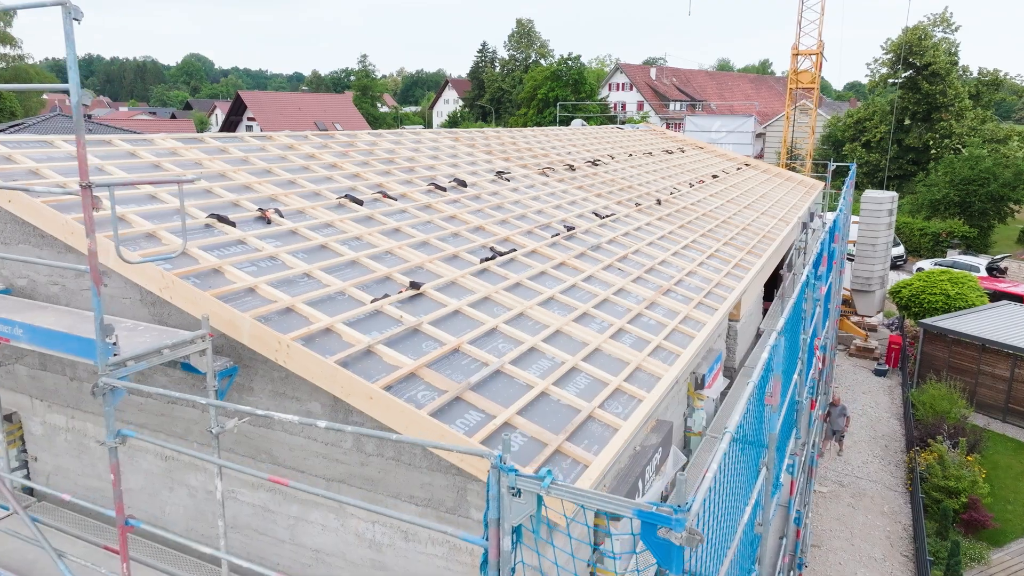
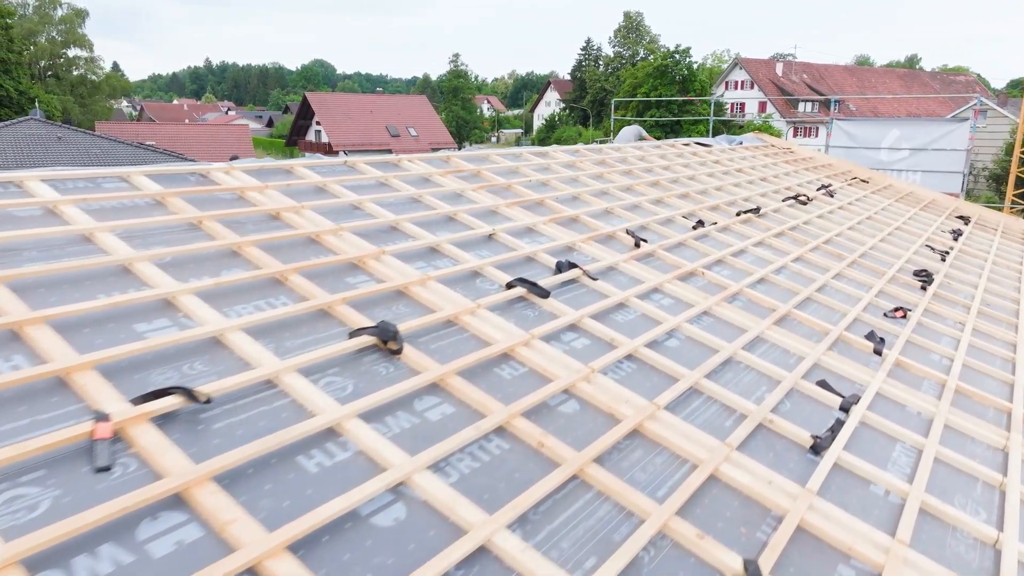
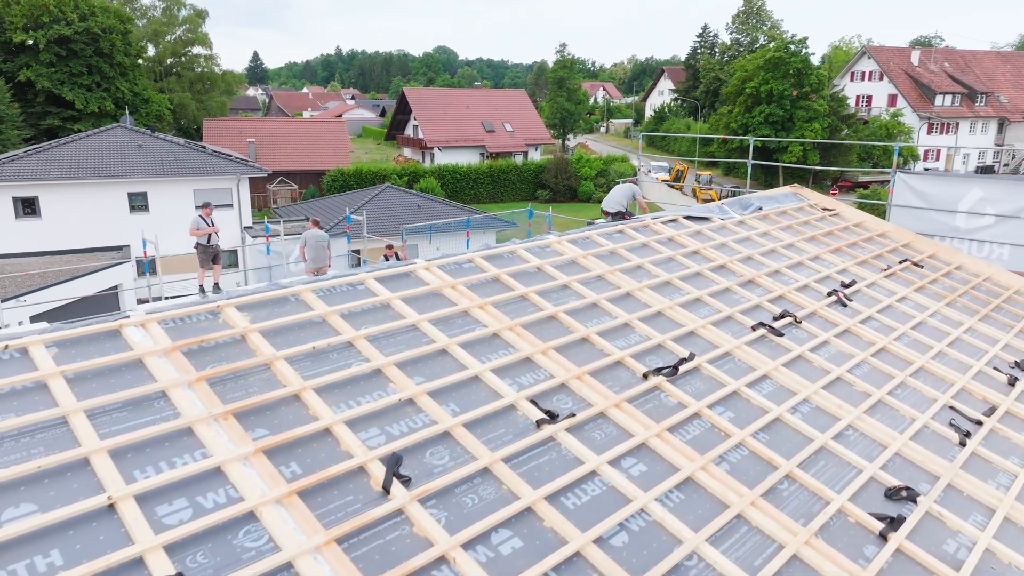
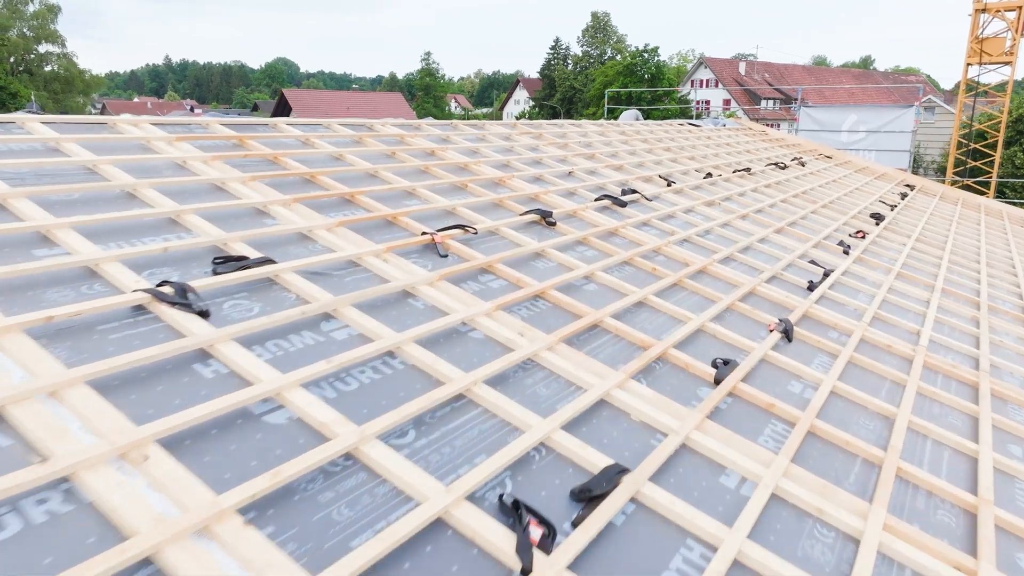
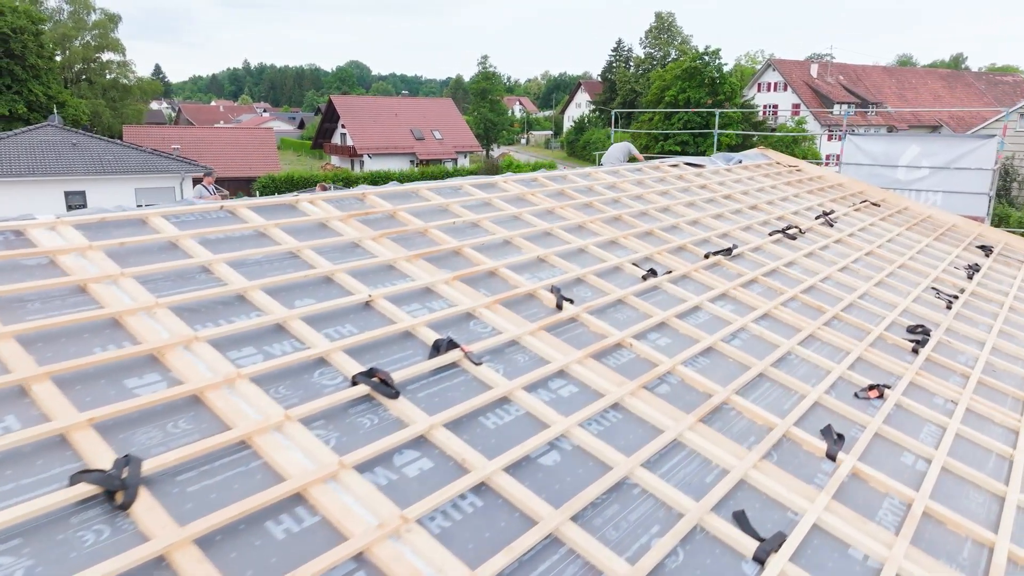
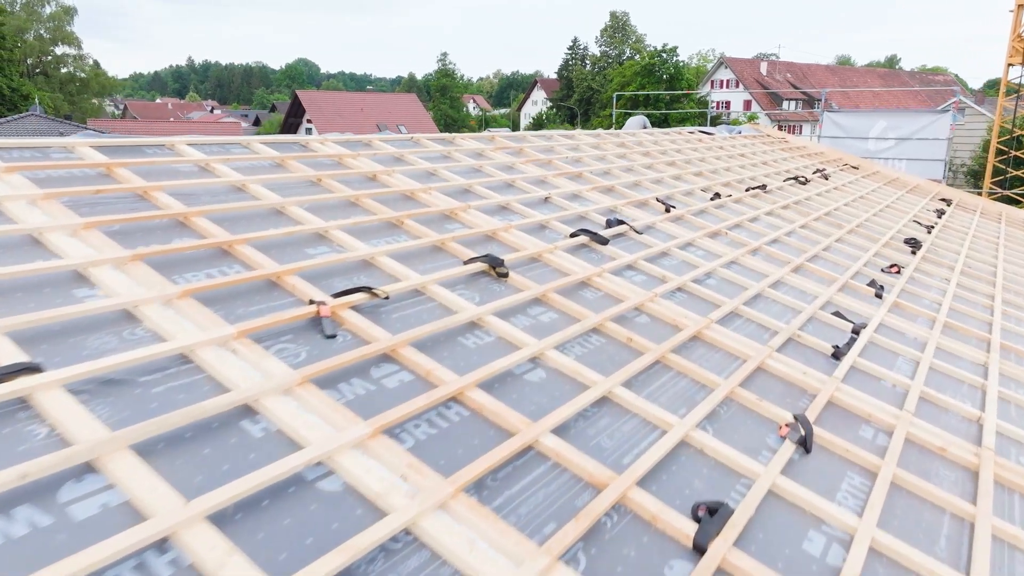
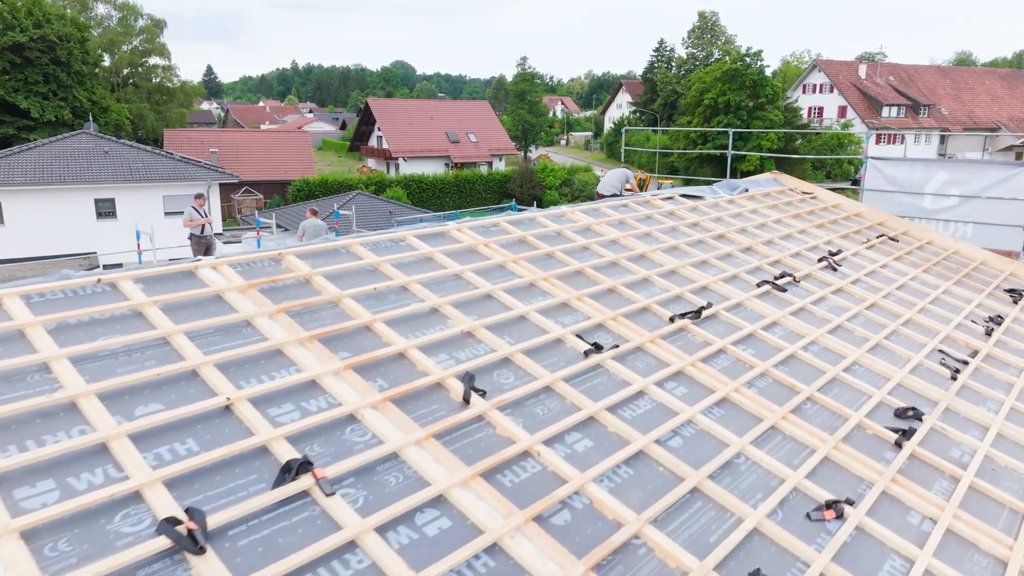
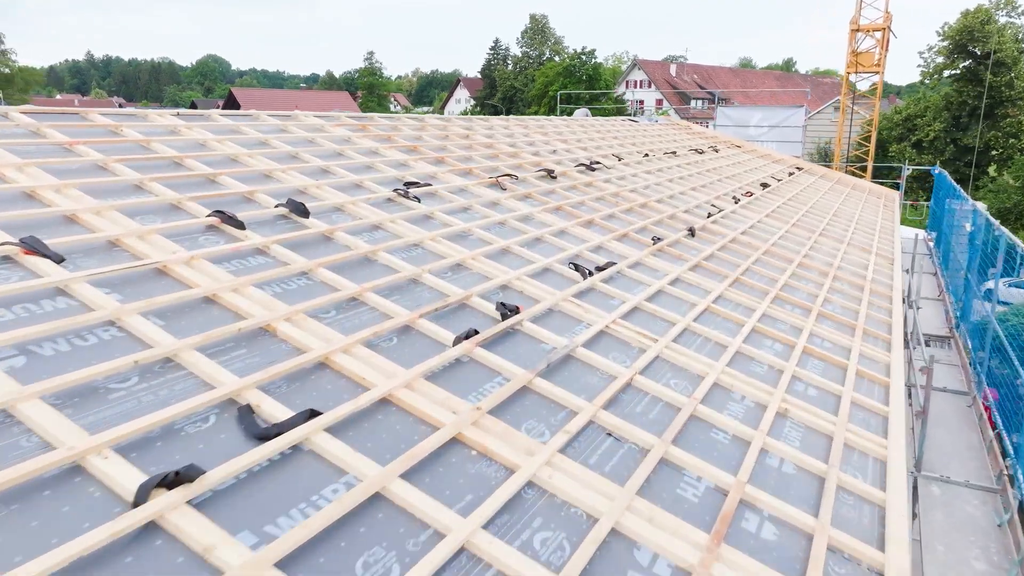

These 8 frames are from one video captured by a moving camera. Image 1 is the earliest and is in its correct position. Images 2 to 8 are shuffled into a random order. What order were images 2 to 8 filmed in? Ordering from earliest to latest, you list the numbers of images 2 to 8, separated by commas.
8, 4, 6, 2, 5, 7, 3
